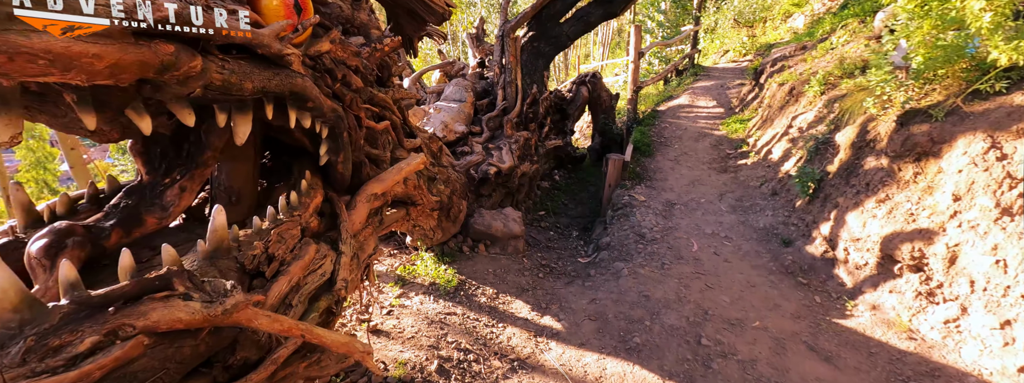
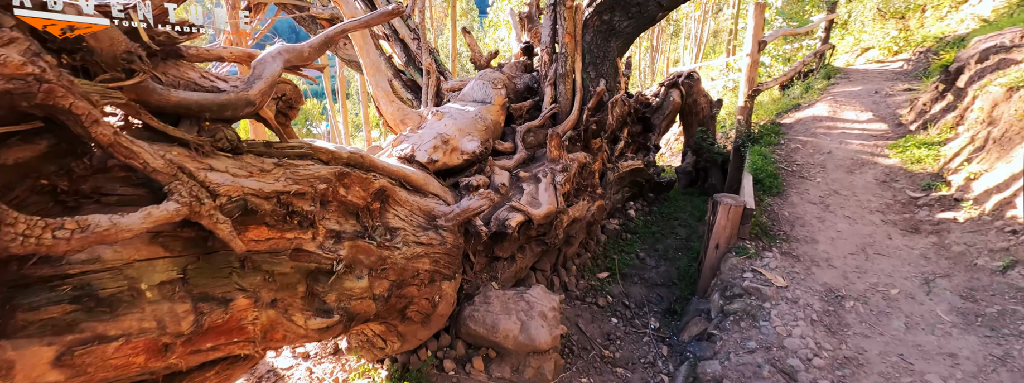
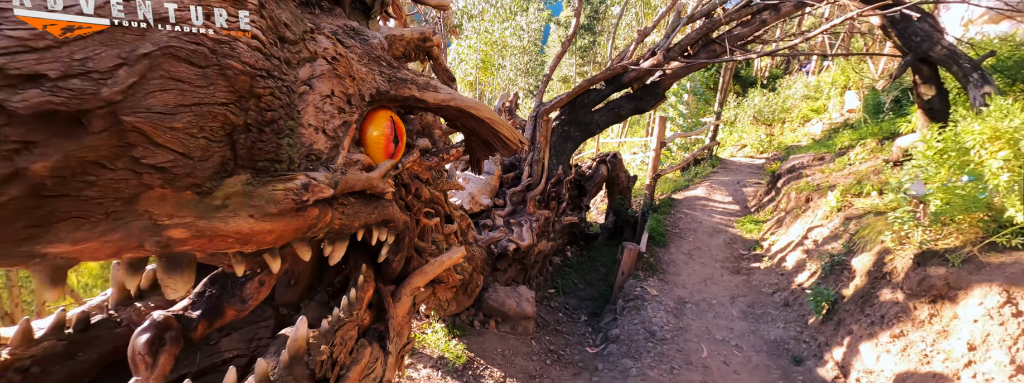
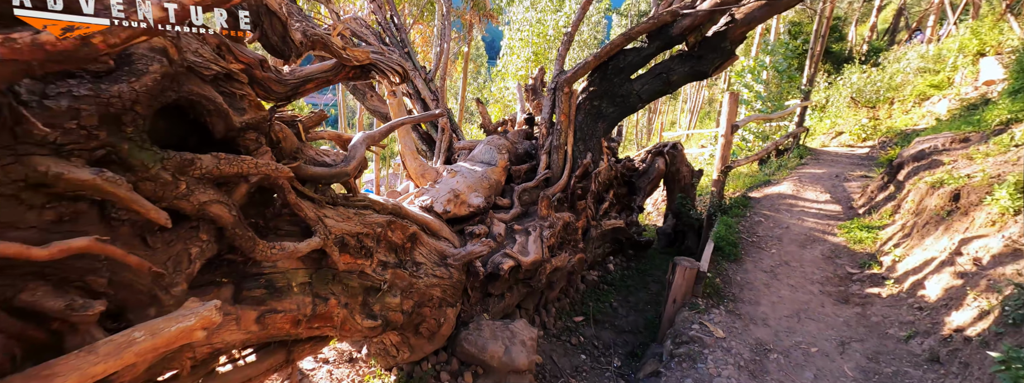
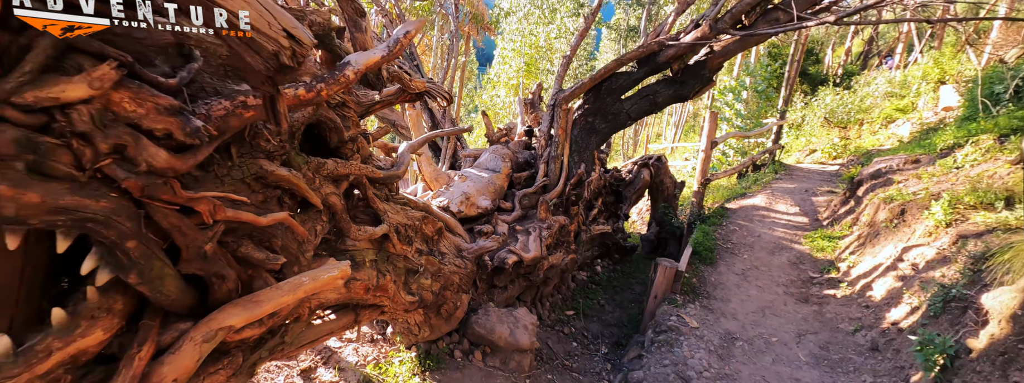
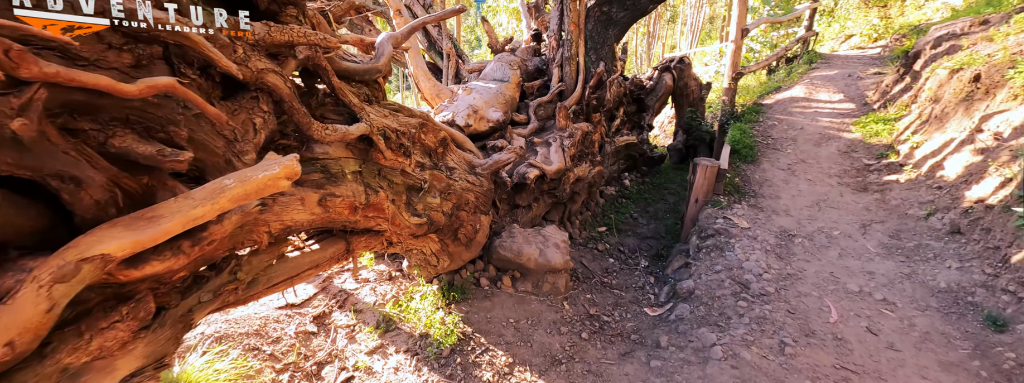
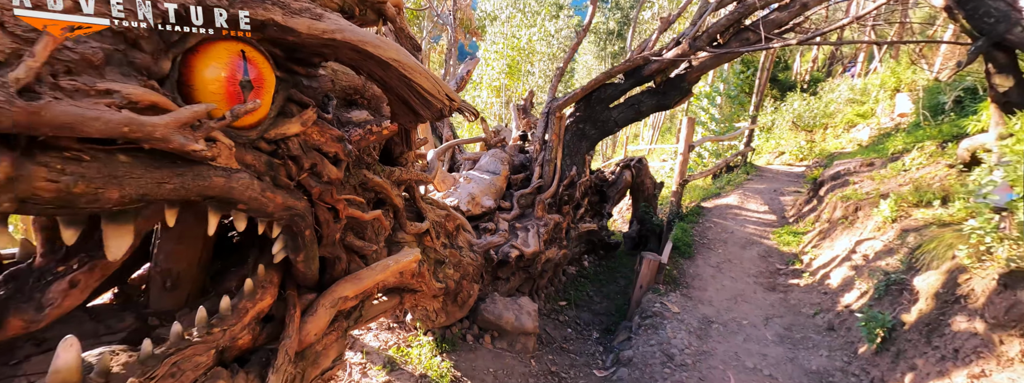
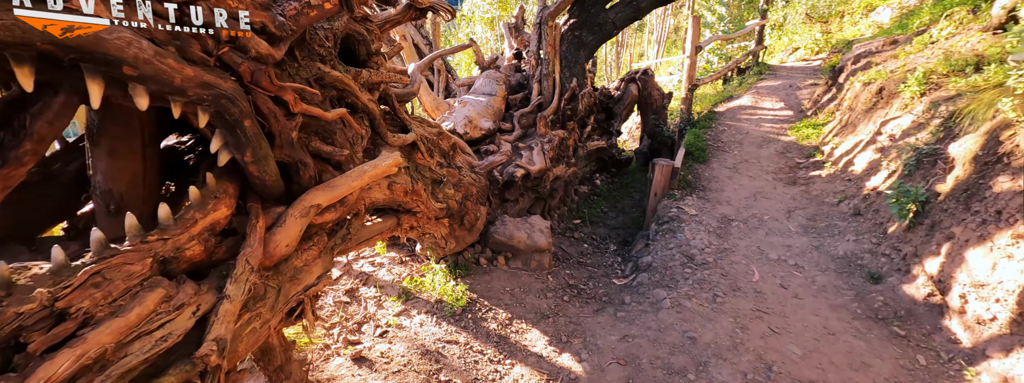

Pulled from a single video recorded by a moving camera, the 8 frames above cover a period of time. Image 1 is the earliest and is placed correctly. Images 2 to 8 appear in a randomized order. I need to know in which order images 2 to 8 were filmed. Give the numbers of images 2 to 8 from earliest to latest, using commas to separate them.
8, 6, 2, 4, 5, 7, 3
